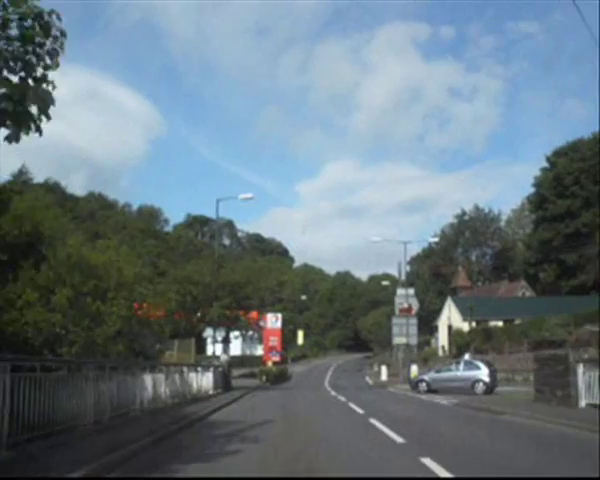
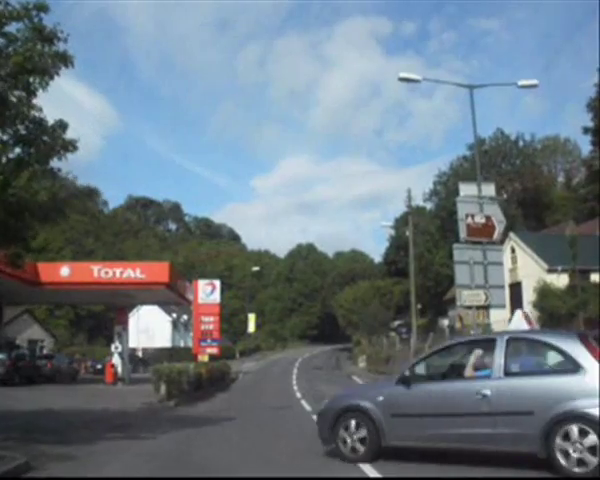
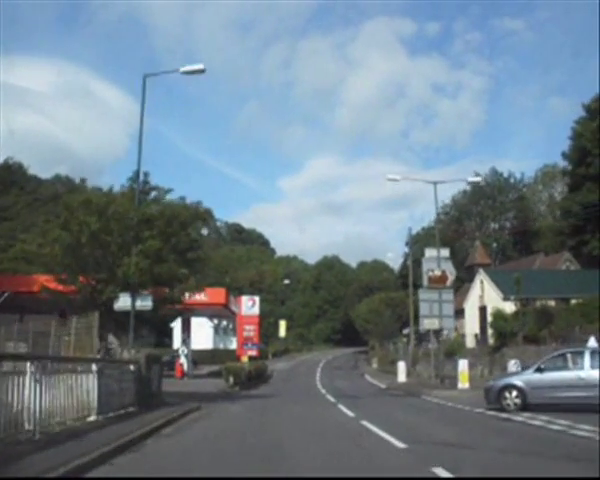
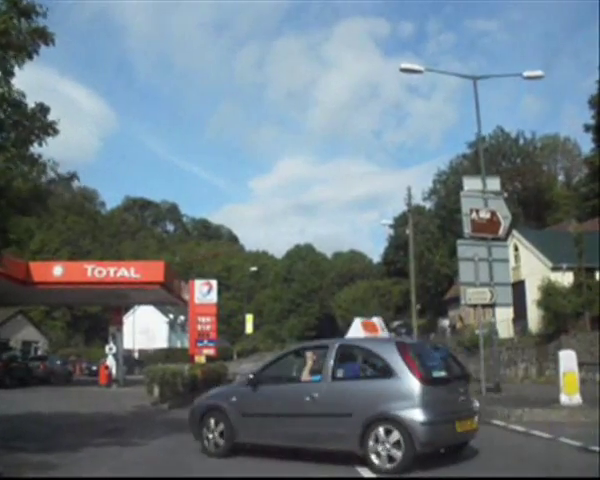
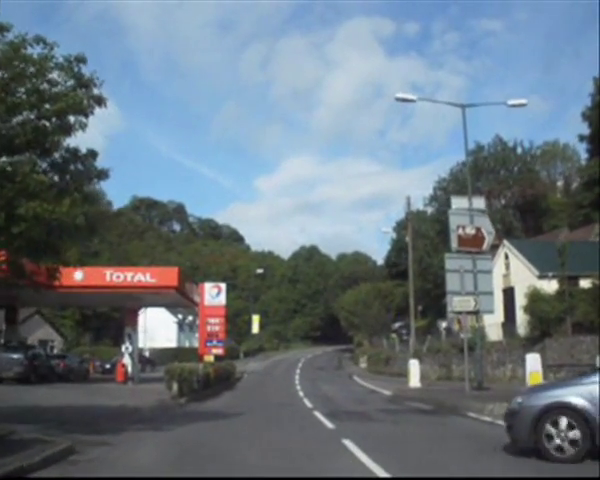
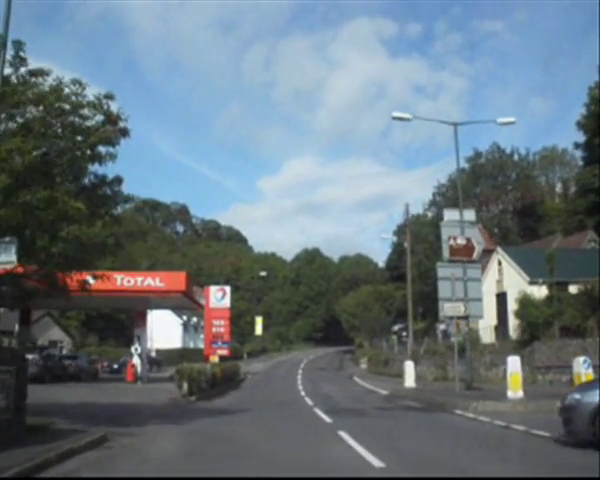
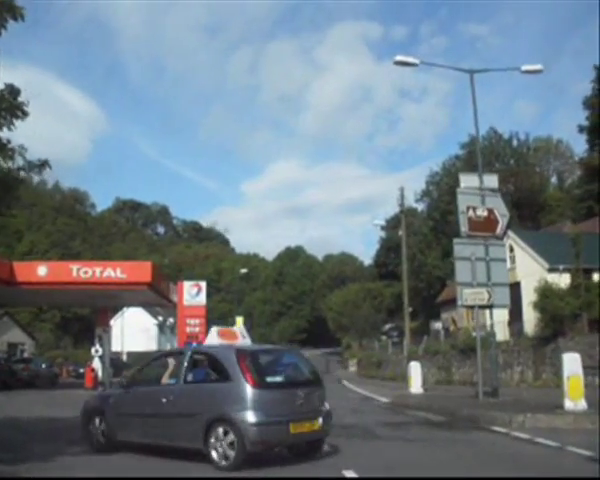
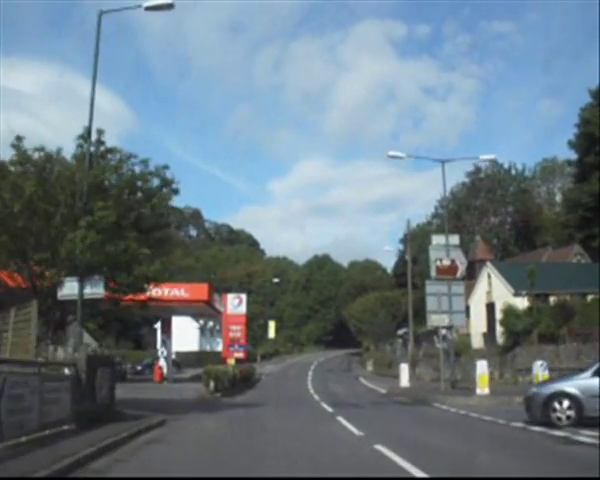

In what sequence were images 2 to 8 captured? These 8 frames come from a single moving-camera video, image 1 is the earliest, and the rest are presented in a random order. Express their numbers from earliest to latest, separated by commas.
3, 8, 6, 5, 2, 4, 7
